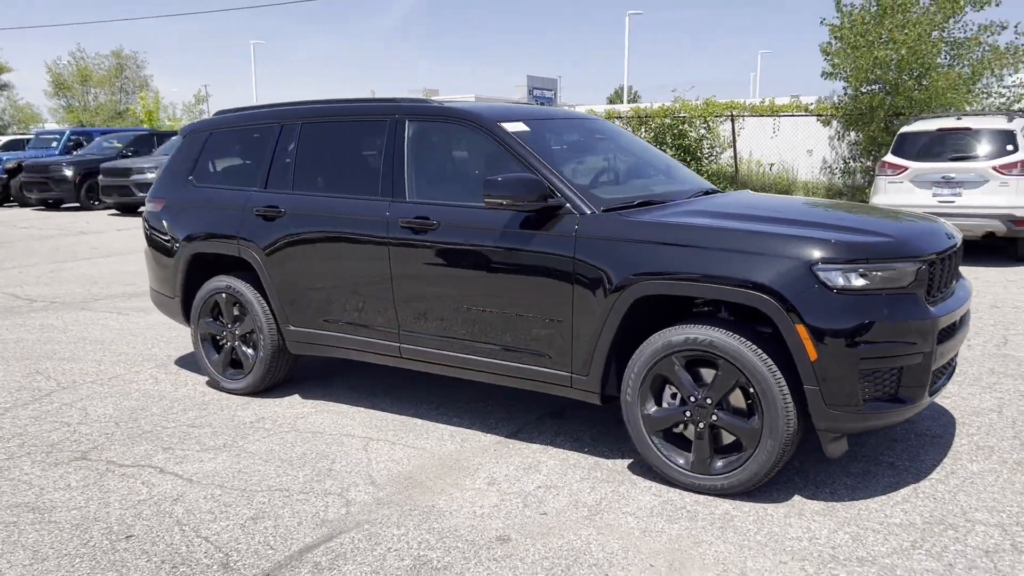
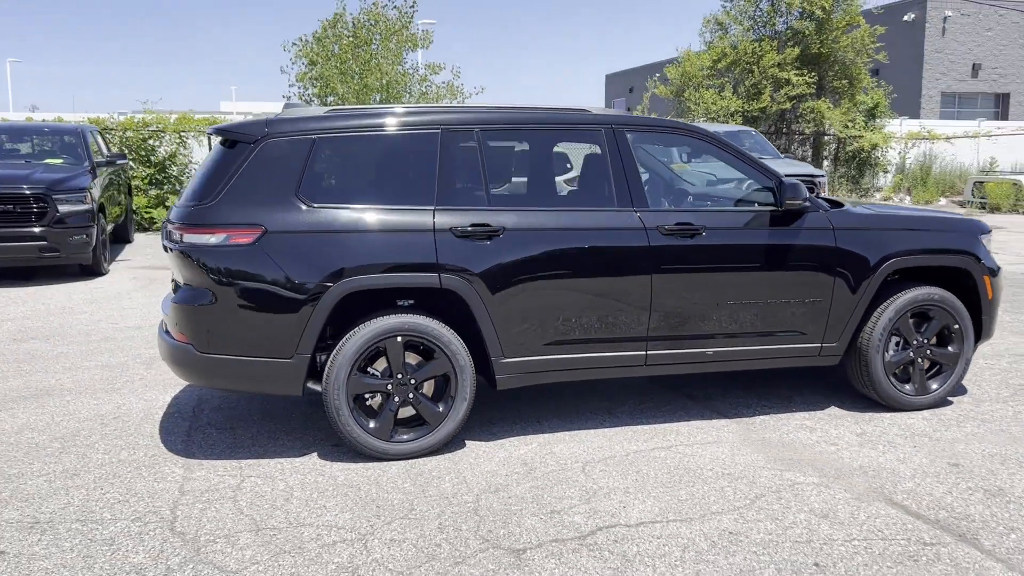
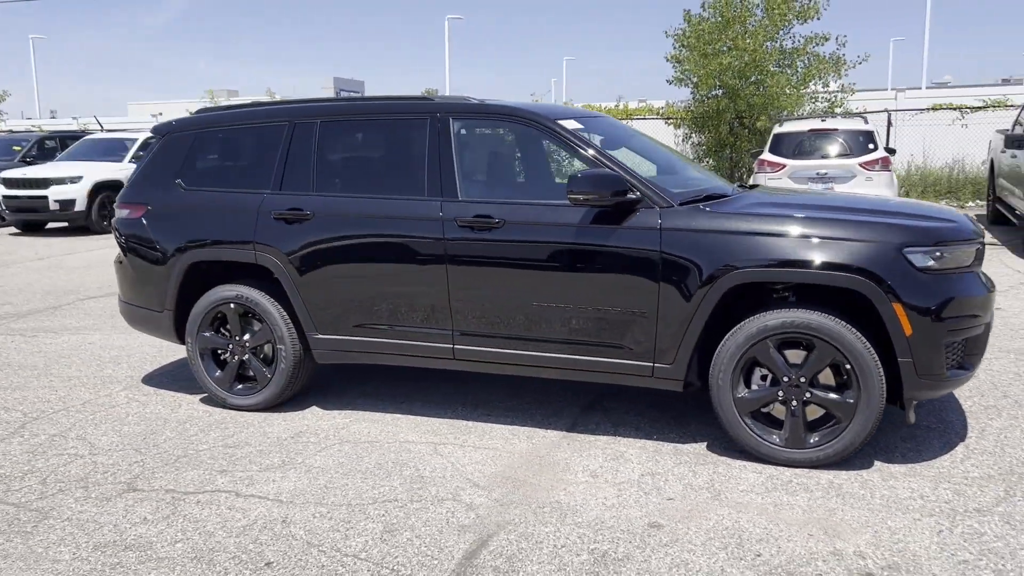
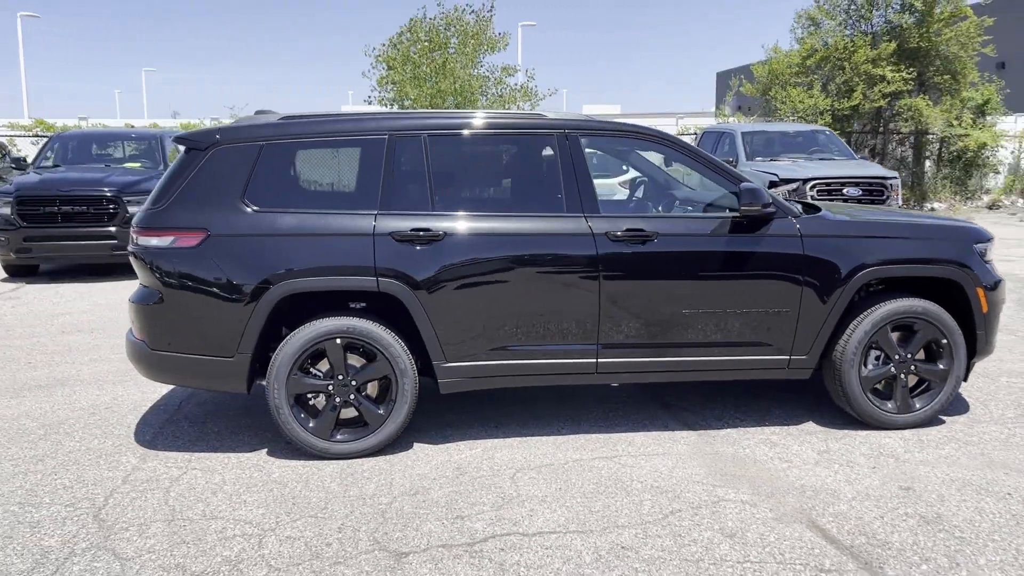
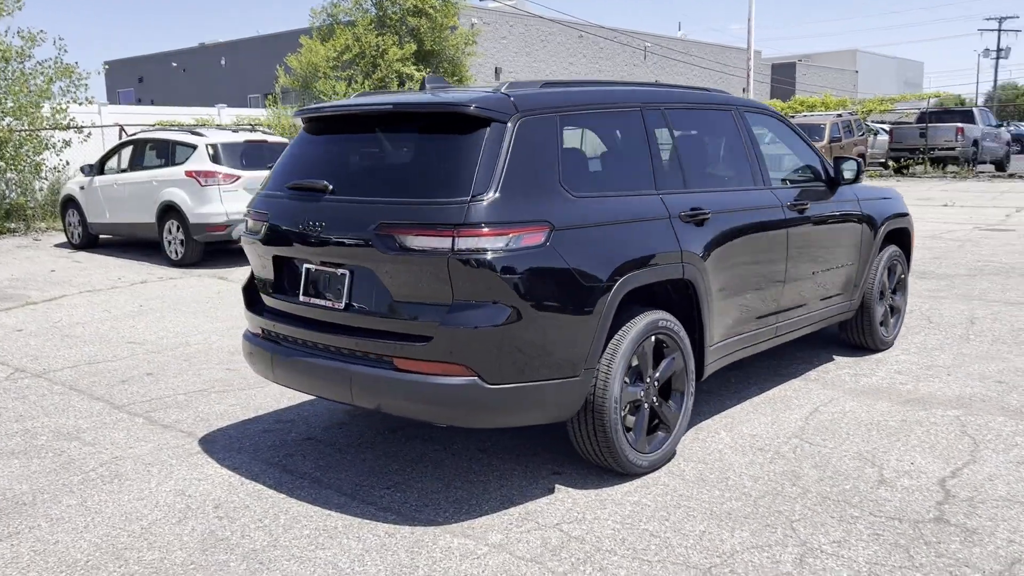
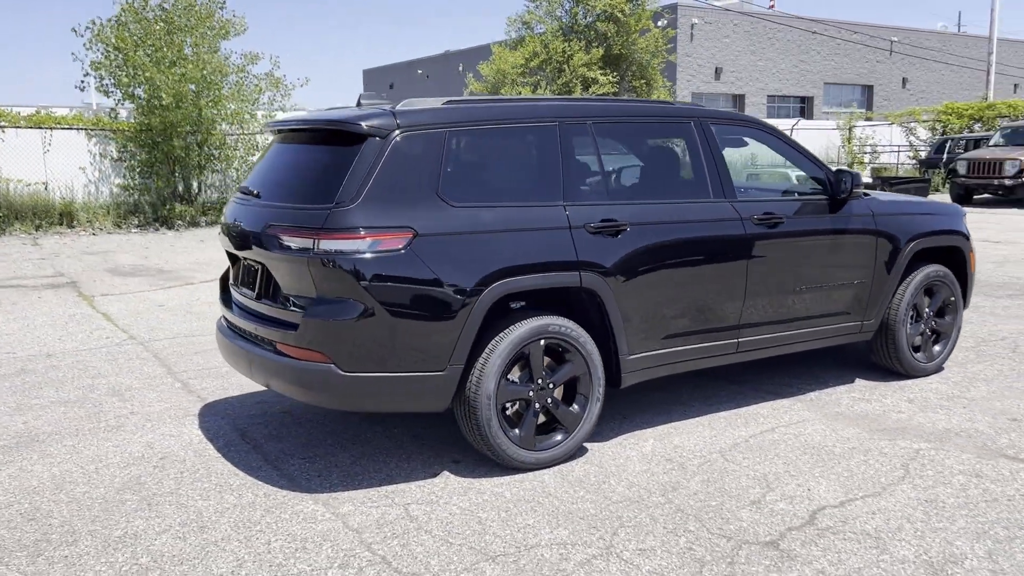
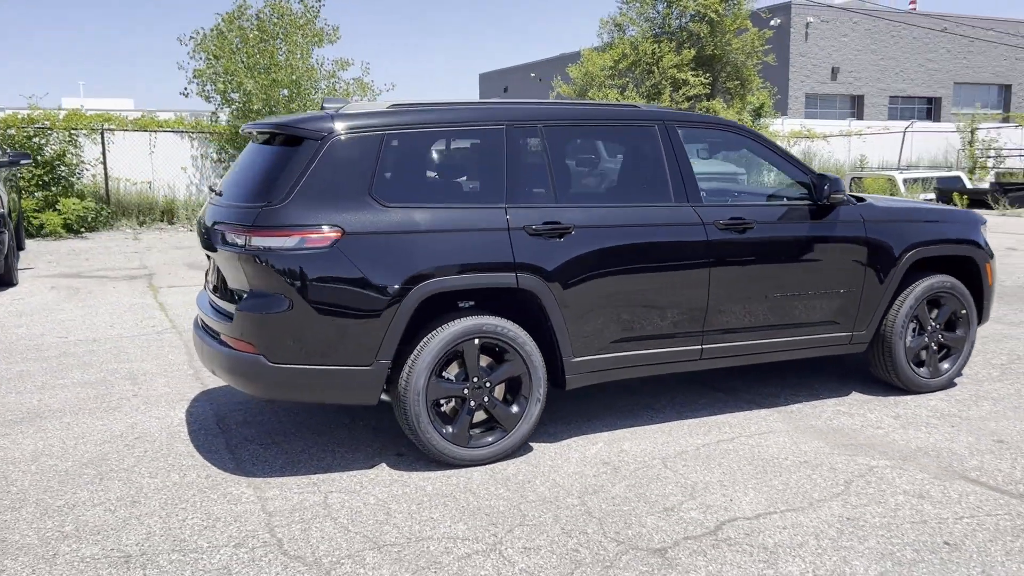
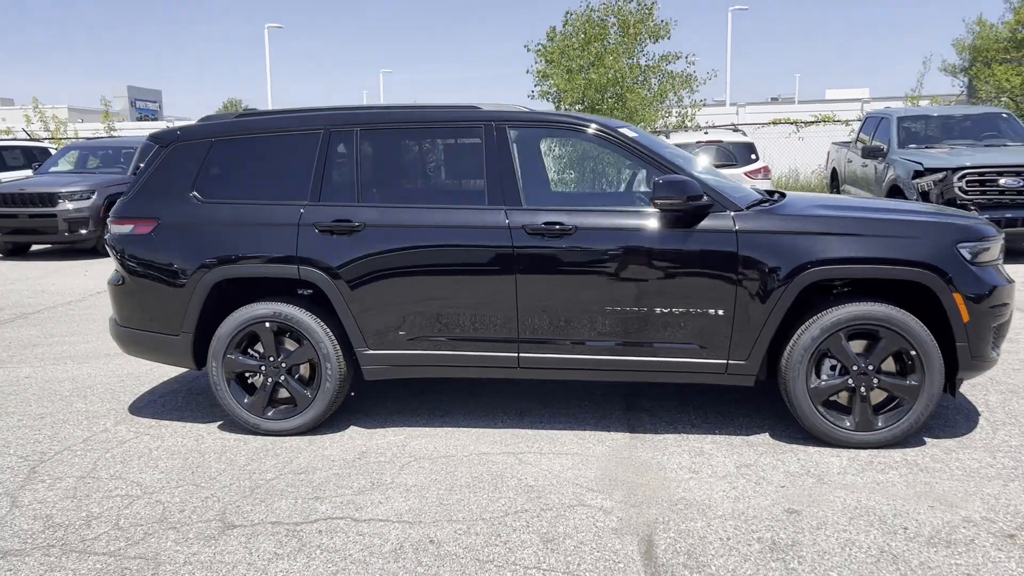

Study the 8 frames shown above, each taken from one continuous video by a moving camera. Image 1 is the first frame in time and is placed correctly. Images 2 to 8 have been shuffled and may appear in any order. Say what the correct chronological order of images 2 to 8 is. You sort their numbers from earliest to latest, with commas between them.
3, 8, 4, 2, 7, 6, 5
